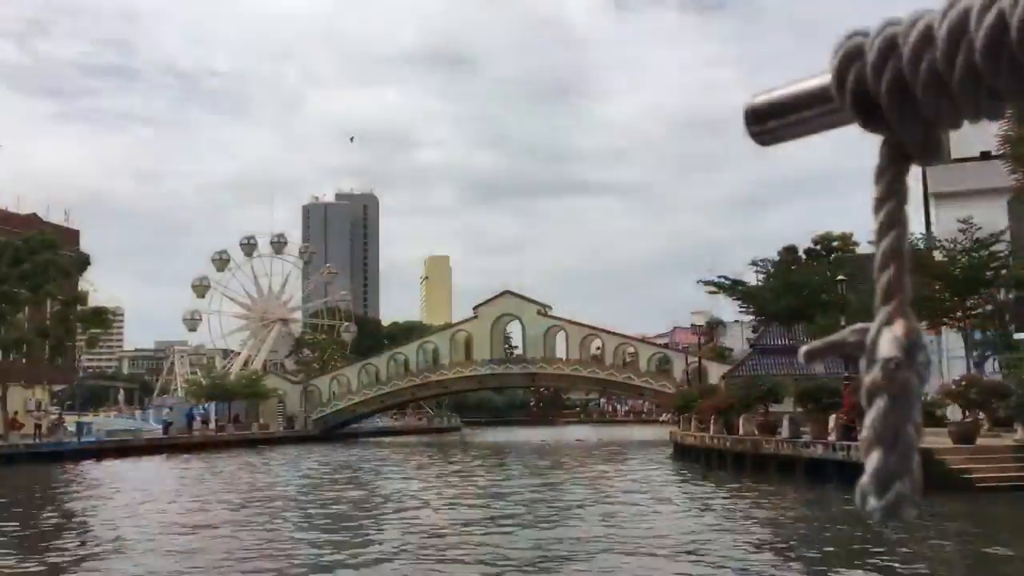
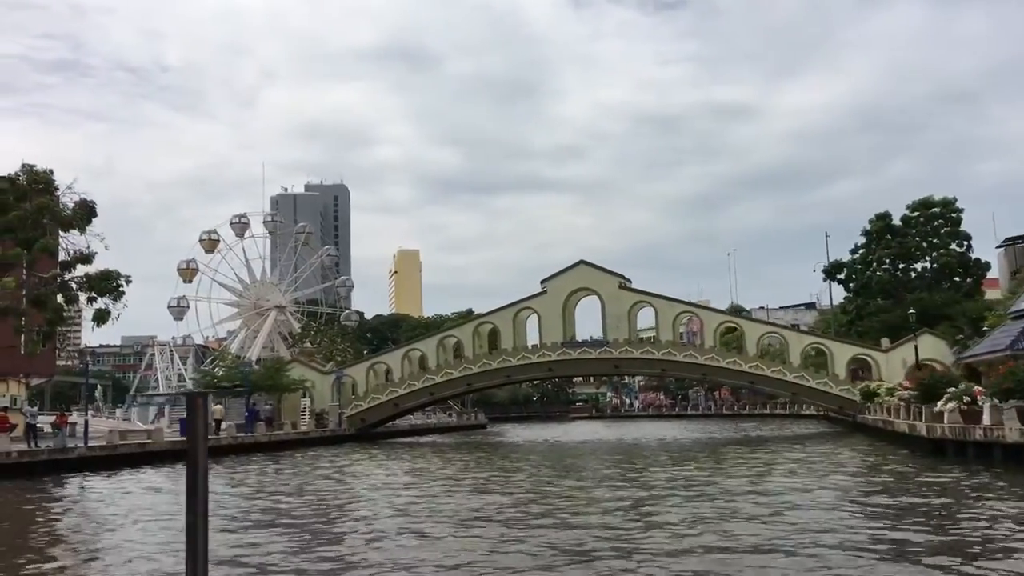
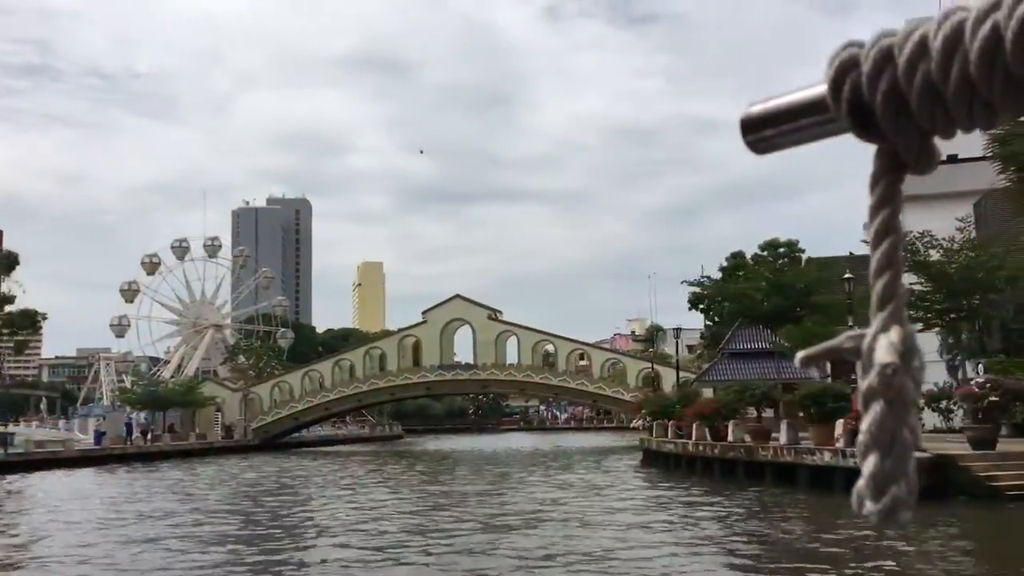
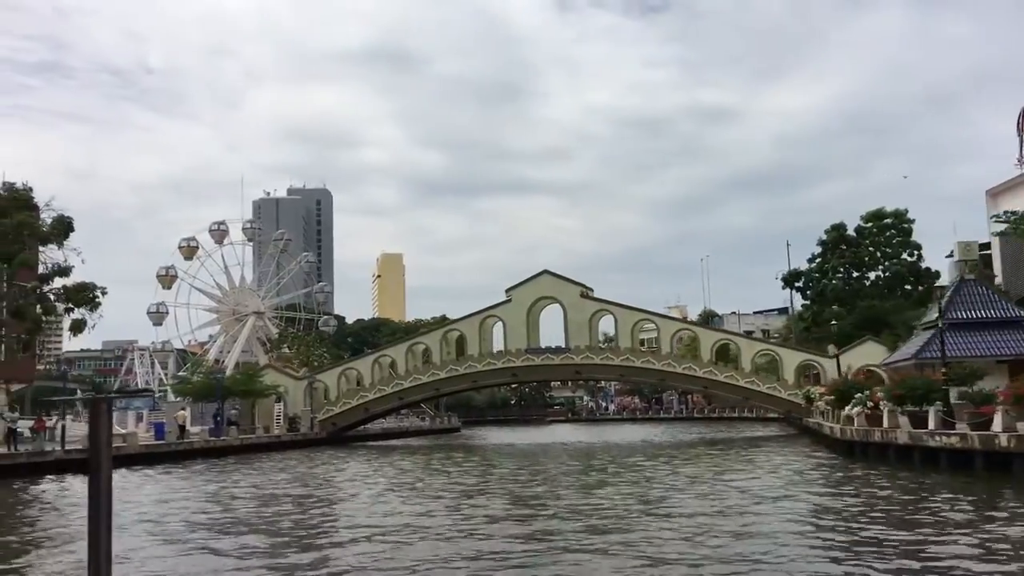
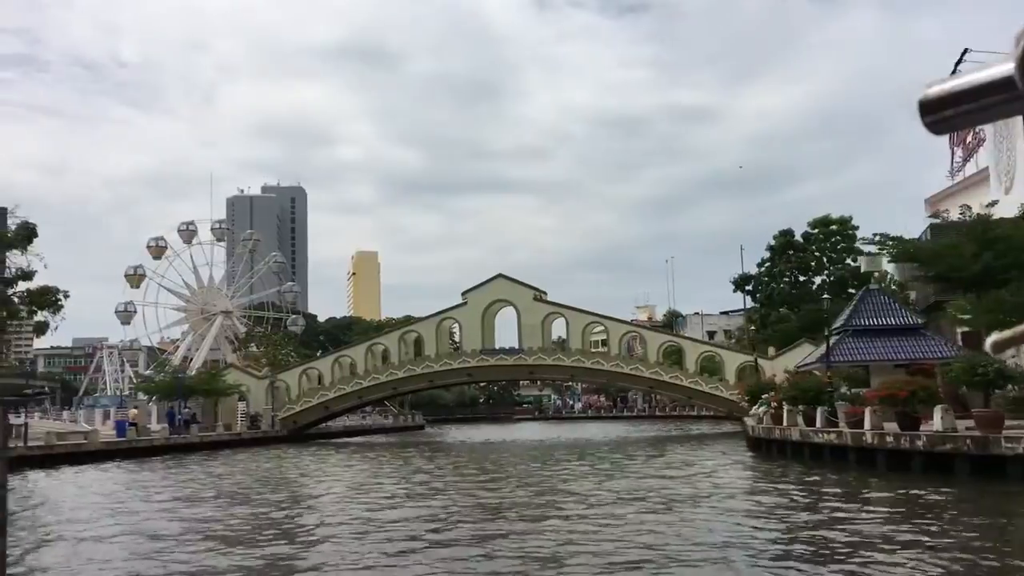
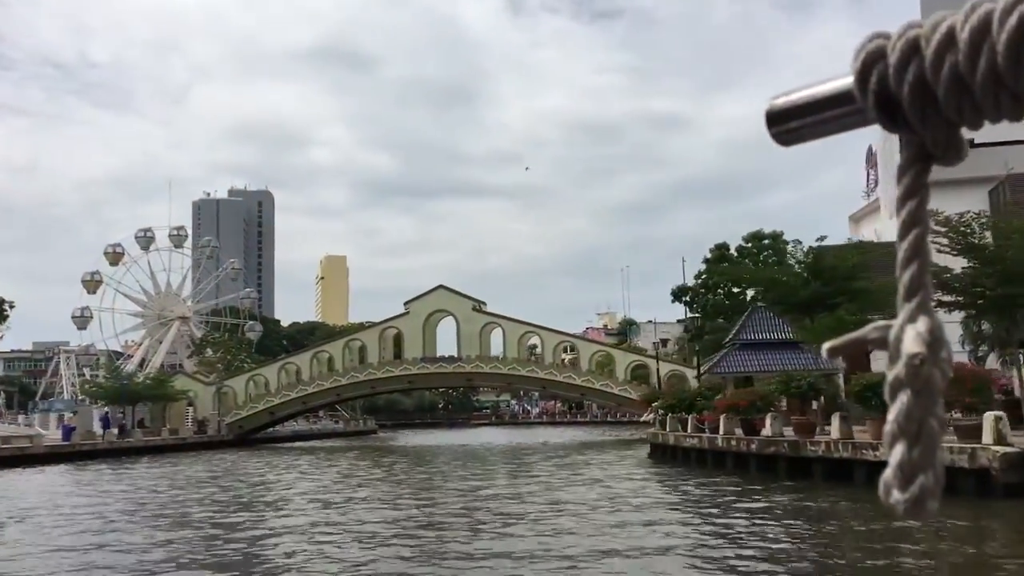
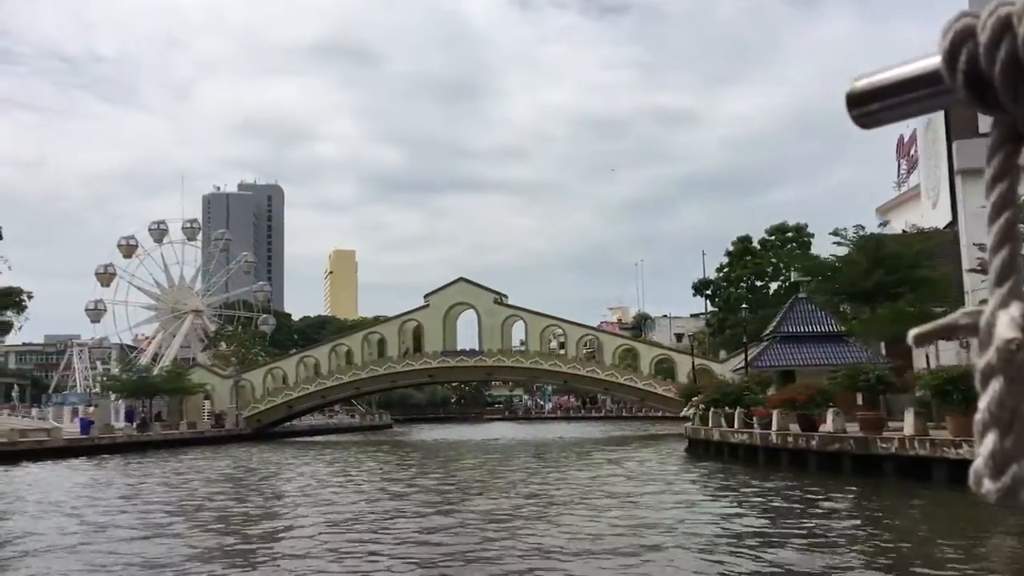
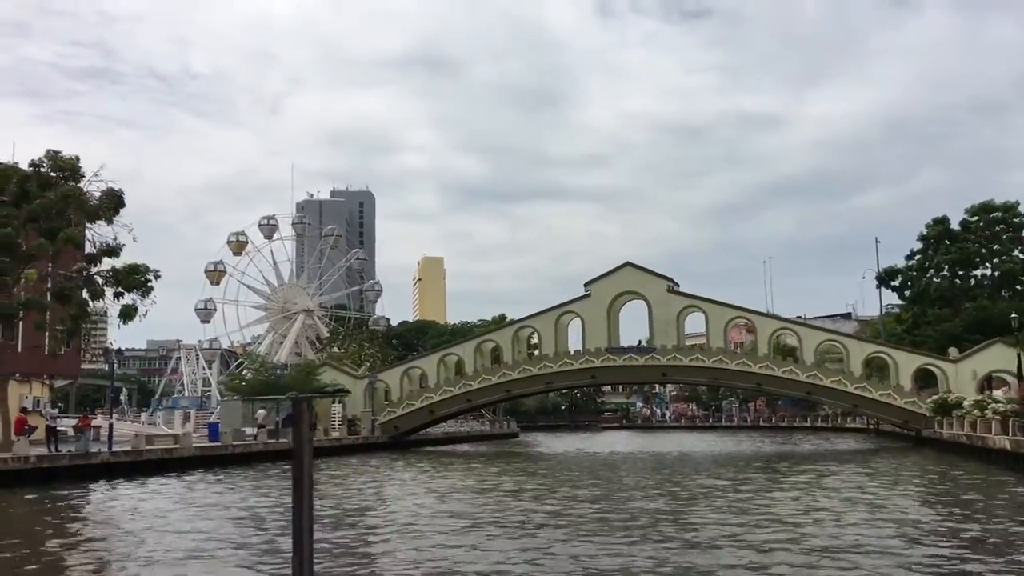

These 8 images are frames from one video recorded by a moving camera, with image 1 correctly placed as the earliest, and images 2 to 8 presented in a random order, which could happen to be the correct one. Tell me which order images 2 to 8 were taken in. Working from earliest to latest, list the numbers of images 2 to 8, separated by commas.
3, 6, 7, 5, 4, 2, 8
